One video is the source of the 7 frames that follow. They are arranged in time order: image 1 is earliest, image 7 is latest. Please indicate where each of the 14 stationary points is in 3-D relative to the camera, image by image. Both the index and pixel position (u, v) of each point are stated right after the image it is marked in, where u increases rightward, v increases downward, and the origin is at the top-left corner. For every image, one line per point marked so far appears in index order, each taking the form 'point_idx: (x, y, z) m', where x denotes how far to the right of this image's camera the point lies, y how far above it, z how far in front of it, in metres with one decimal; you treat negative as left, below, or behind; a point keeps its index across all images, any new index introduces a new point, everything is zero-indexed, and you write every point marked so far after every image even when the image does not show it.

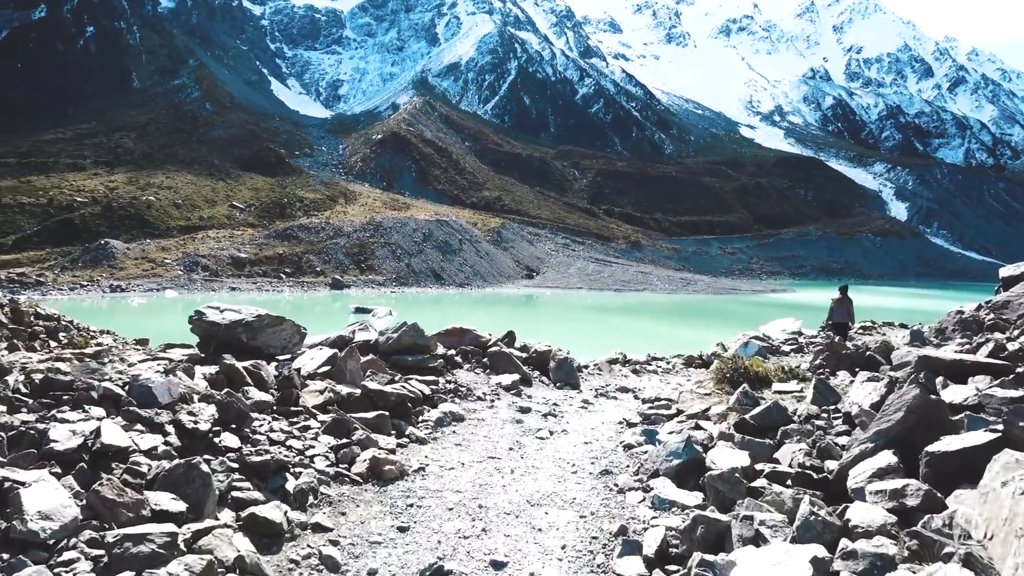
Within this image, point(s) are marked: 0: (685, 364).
0: (+3.1, -1.4, +11.9) m
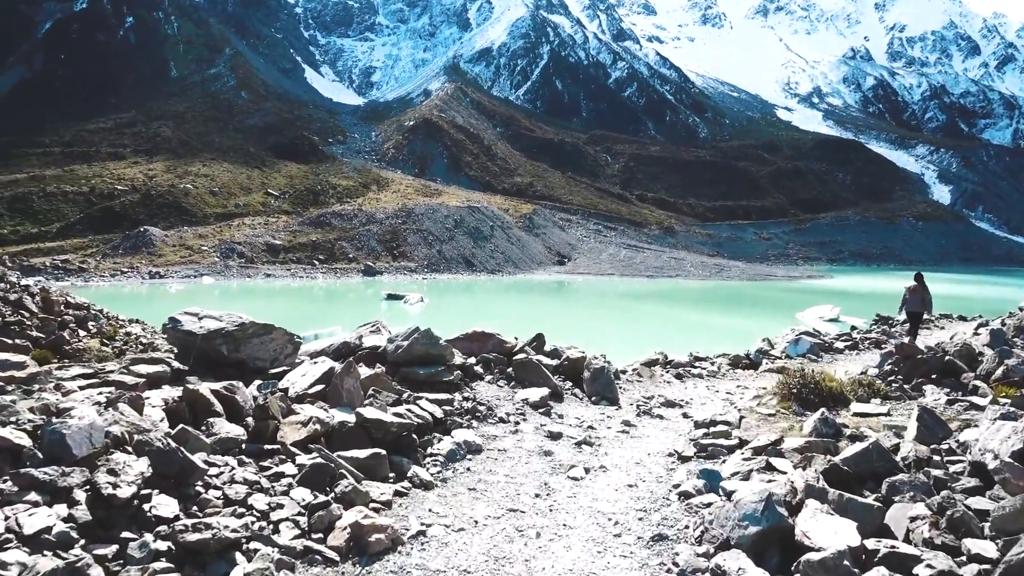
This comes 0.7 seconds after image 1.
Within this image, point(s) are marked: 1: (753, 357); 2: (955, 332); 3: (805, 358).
0: (+3.6, -1.3, +10.9) m
1: (+4.0, -1.2, +11.1) m
2: (+10.0, -1.0, +15.1) m
3: (+5.2, -1.3, +12.0) m
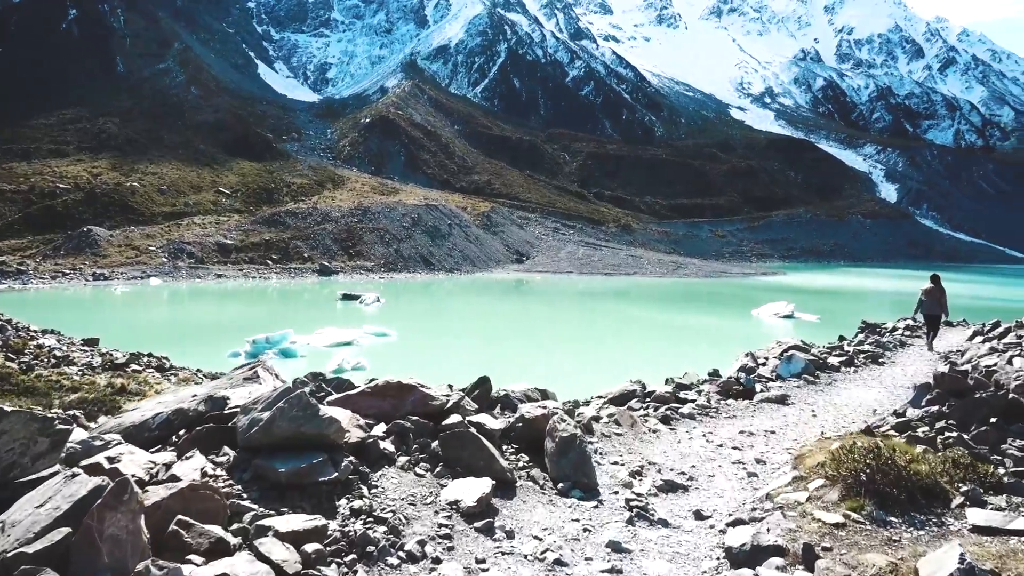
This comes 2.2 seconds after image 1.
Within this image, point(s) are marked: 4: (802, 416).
0: (+2.8, -1.4, +9.0) m
1: (+3.2, -1.3, +9.3) m
2: (+9.0, -1.1, +13.6) m
3: (+4.4, -1.4, +10.3) m
4: (+3.4, -1.5, +8.0) m
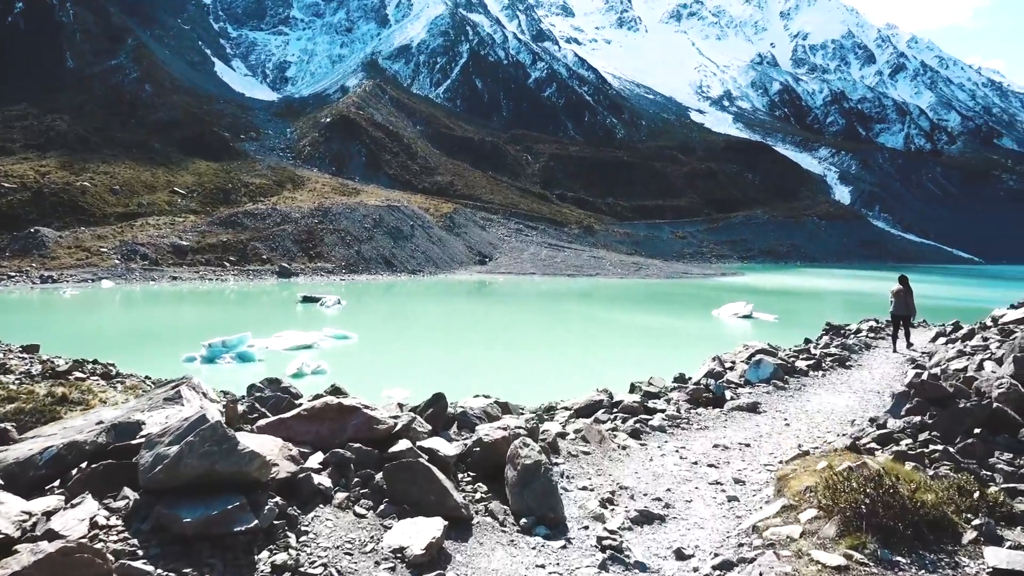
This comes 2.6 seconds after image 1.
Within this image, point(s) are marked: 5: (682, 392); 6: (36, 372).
0: (+2.3, -1.5, +8.7) m
1: (+2.7, -1.4, +9.0) m
2: (+8.2, -1.2, +13.6) m
3: (+3.8, -1.5, +10.0) m
4: (+3.0, -1.6, +7.6) m
5: (+2.3, -1.4, +9.0) m
6: (-9.4, -1.7, +13.1) m
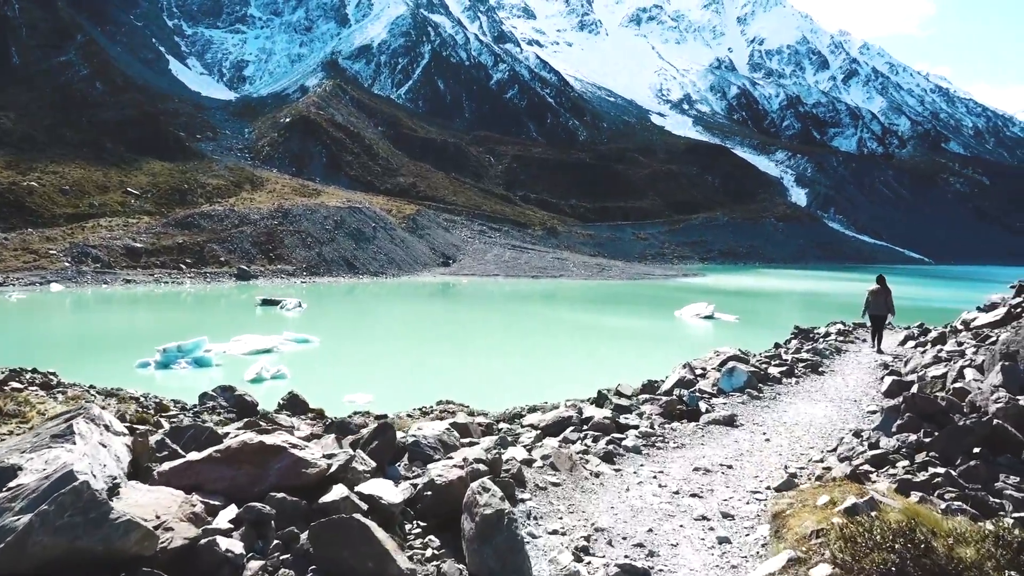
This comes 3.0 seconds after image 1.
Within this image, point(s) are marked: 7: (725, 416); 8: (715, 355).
0: (+1.8, -1.6, +8.2) m
1: (+2.2, -1.5, +8.5) m
2: (+7.5, -1.2, +13.4) m
3: (+3.3, -1.5, +9.6) m
4: (+2.6, -1.6, +7.1) m
5: (+1.8, -1.5, +8.5) m
6: (-10.1, -1.8, +12.0) m
7: (+2.5, -1.5, +8.0) m
8: (+3.8, -1.3, +12.7) m
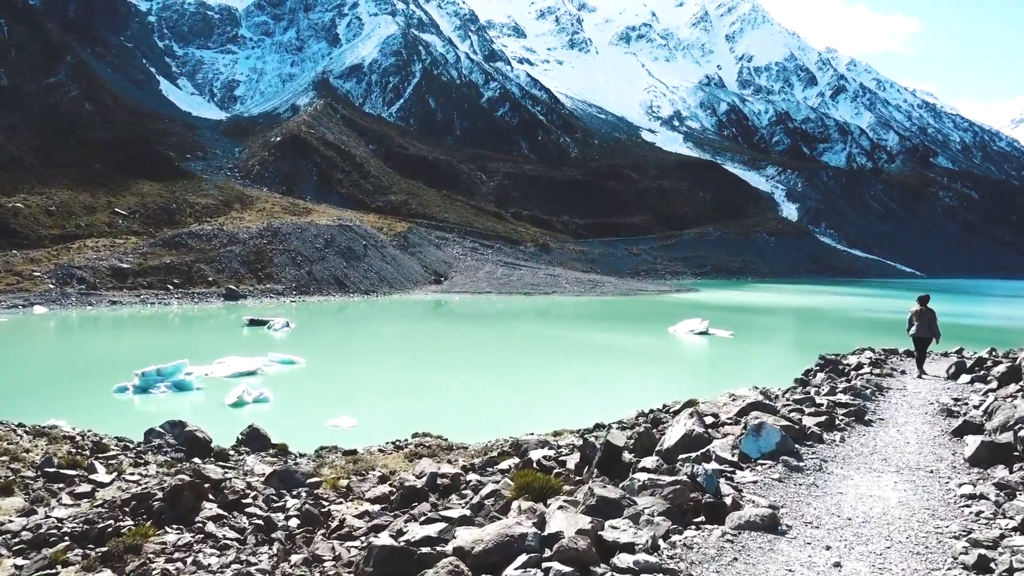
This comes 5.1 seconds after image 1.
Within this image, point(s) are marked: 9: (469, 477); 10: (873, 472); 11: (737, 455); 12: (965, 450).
0: (+1.3, -1.8, +5.5) m
1: (+1.7, -1.7, +5.8) m
2: (+6.9, -1.6, +10.7) m
3: (+2.7, -1.8, +6.9) m
4: (+2.0, -1.9, +4.4) m
5: (+1.2, -1.8, +5.8) m
6: (-10.7, -2.3, +9.1) m
7: (+2.0, -1.8, +5.3) m
8: (+3.2, -1.6, +10.0) m
9: (-0.7, -3.7, +13.4) m
10: (+3.8, -1.9, +7.2) m
11: (+2.5, -1.8, +7.4) m
12: (+5.1, -1.8, +7.6) m
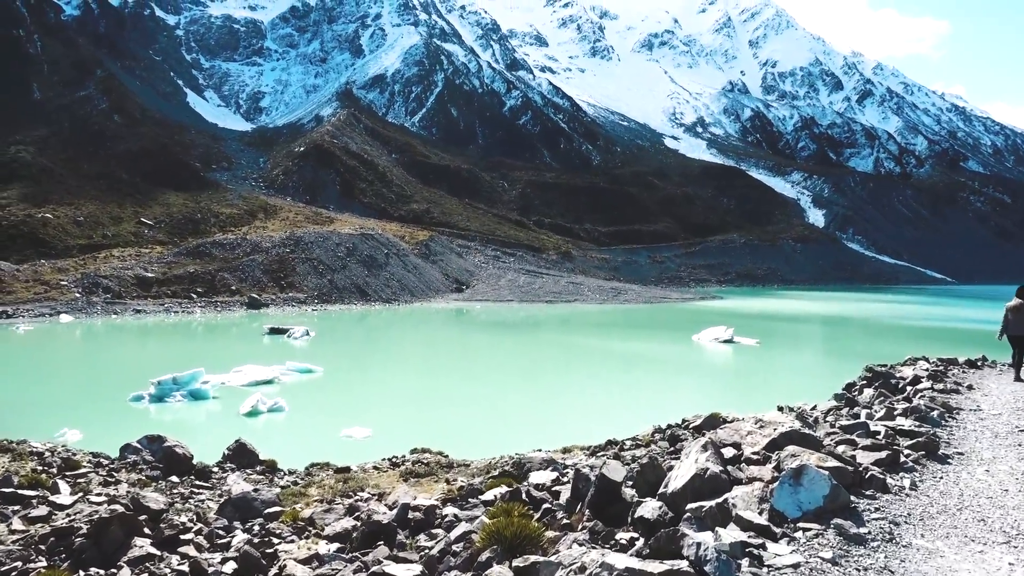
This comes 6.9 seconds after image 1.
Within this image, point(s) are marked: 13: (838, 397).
0: (+0.7, -1.7, +3.2) m
1: (+1.1, -1.6, +3.6) m
2: (+6.5, -1.5, +8.3) m
3: (+2.1, -1.7, +4.6) m
4: (+1.4, -1.7, +2.2) m
5: (+0.7, -1.6, +3.6) m
6: (-11.1, -2.2, +7.3) m
7: (+1.4, -1.7, +3.0) m
8: (+2.8, -1.6, +7.7) m
9: (-1.1, -3.7, +11.2) m
10: (+3.3, -1.8, +4.8) m
11: (+2.0, -1.7, +5.1) m
12: (+4.6, -1.7, +5.2) m
13: (+5.1, -1.7, +10.4) m
